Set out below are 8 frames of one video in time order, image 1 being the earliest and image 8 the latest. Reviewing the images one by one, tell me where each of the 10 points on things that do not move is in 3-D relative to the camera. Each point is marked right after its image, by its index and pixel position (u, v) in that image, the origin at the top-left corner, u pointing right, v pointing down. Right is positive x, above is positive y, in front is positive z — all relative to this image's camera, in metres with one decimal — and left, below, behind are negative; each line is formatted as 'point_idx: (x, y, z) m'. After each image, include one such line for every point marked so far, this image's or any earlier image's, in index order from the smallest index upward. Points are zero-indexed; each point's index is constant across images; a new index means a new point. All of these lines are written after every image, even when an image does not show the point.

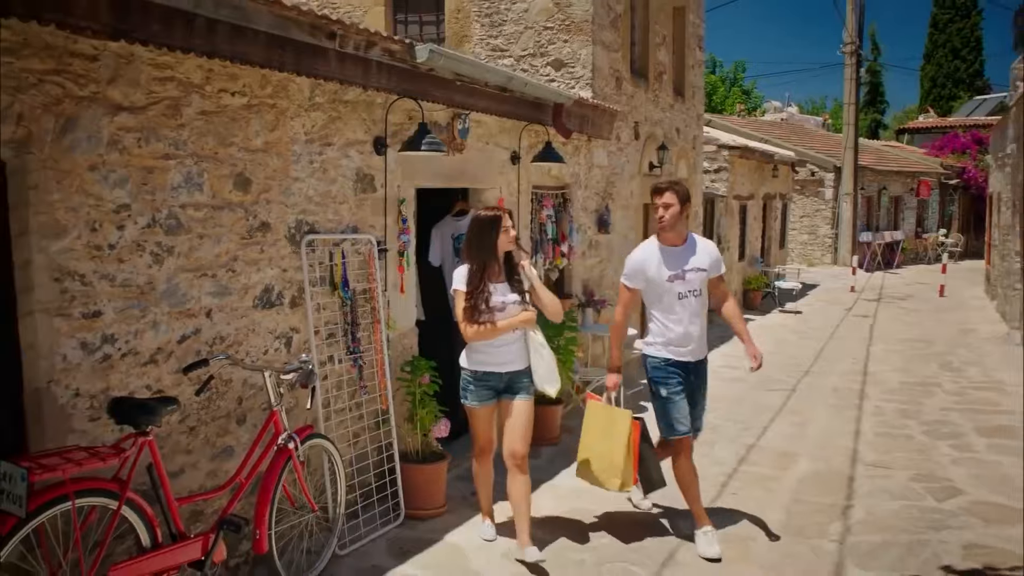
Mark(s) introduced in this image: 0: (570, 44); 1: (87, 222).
0: (+0.5, +2.1, +8.0) m
1: (-1.4, +0.2, +3.1) m
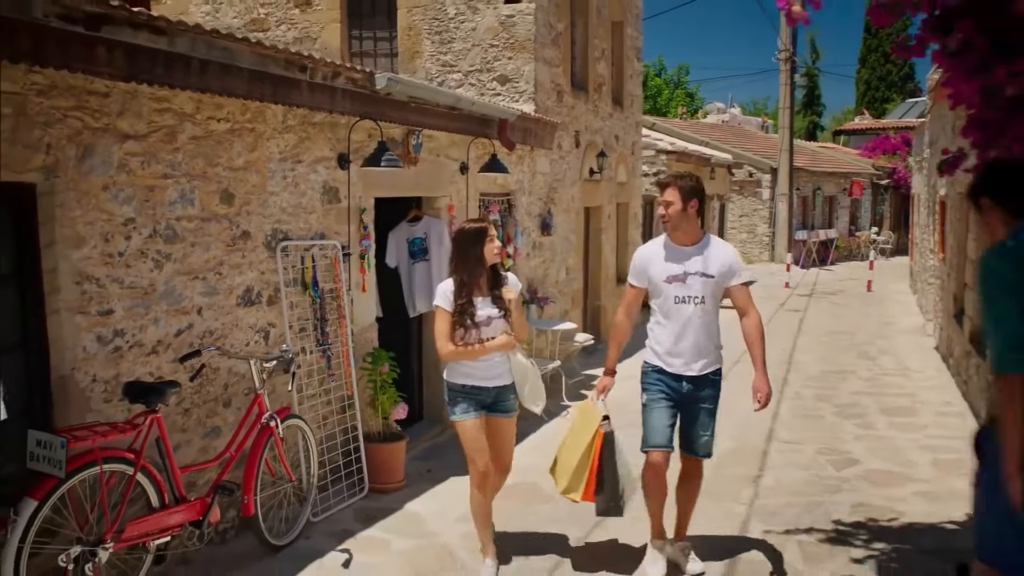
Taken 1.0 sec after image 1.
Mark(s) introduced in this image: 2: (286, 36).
0: (0.0, +2.1, +8.7) m
1: (-1.6, +0.2, +3.6) m
2: (-2.3, +2.5, +9.3) m
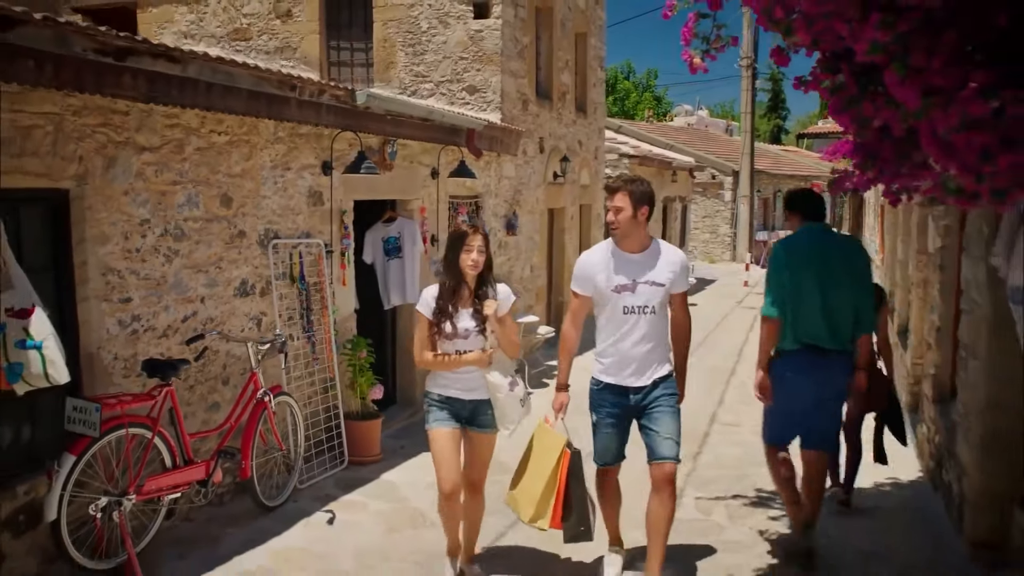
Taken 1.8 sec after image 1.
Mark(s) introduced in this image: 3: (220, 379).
0: (-0.3, +2.1, +9.3) m
1: (-1.7, +0.2, +4.2) m
2: (-2.6, +2.6, +9.9) m
3: (-1.5, -0.5, +4.9) m
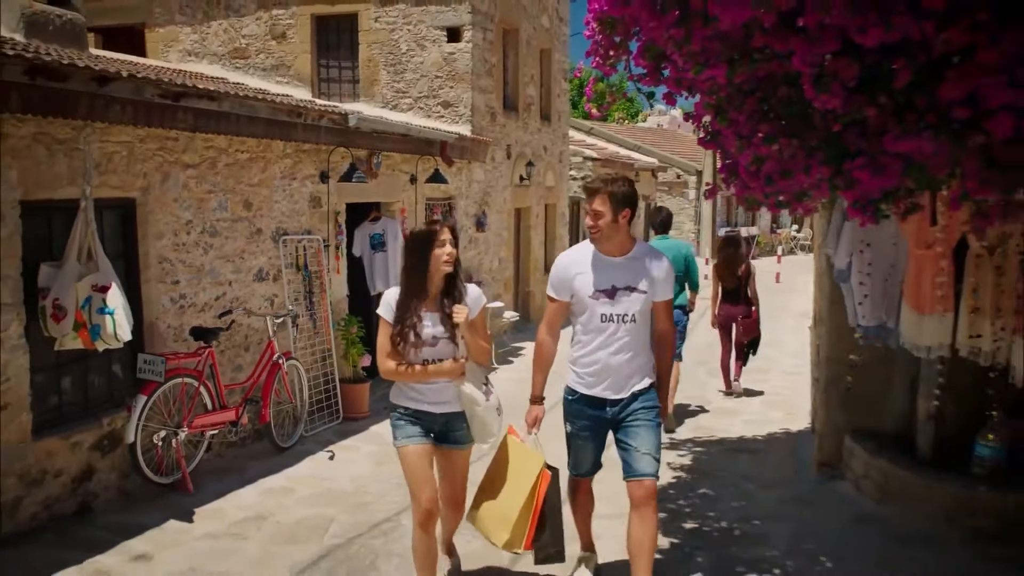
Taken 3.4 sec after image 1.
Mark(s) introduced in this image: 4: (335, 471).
0: (-0.6, +2.3, +10.6) m
1: (-2.0, +0.3, +5.5) m
2: (-3.0, +2.7, +11.1) m
3: (-1.8, -0.4, +6.2) m
4: (-1.1, -1.1, +5.9) m
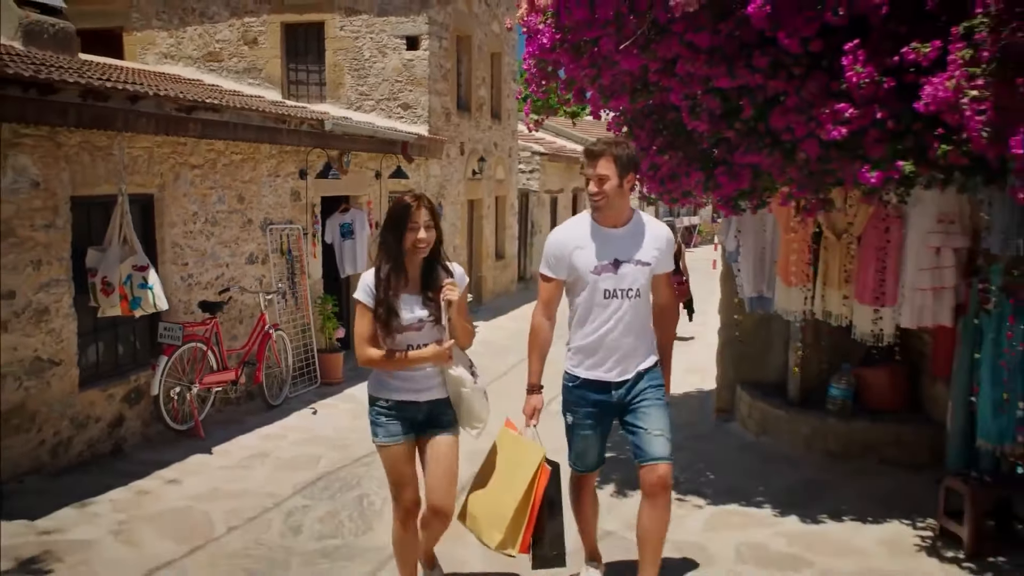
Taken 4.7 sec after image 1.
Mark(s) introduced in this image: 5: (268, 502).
0: (-1.2, +2.4, +11.7) m
1: (-2.3, +0.5, +6.6) m
2: (-3.6, +2.9, +12.1) m
3: (-2.1, -0.2, +7.3) m
4: (-1.4, -1.0, +7.0) m
5: (-1.3, -1.2, +5.1) m
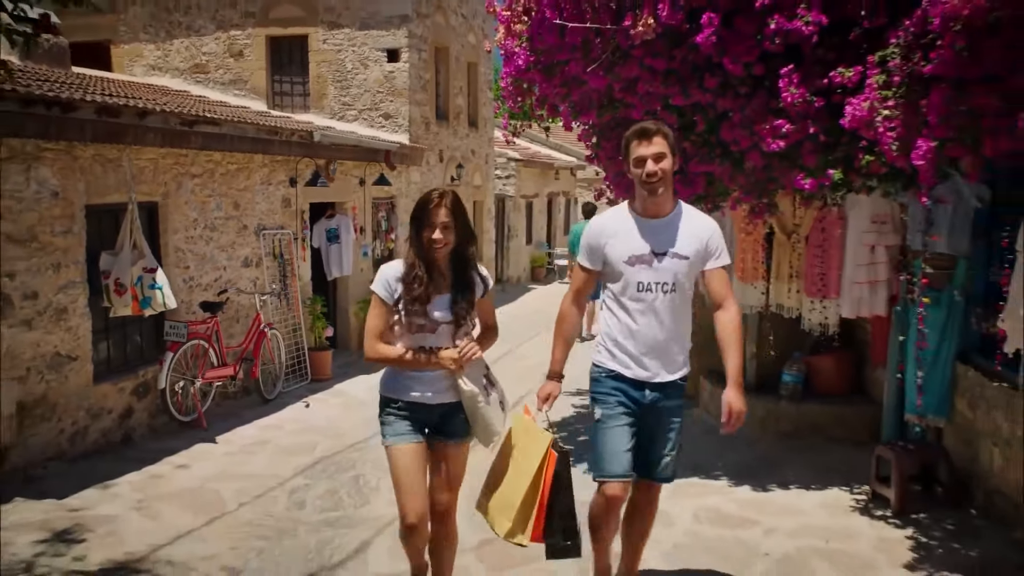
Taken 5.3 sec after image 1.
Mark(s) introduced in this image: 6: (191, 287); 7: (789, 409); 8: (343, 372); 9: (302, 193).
0: (-1.5, +2.4, +12.2) m
1: (-2.5, +0.5, +7.0) m
2: (-3.9, +2.8, +12.6) m
3: (-2.3, -0.3, +7.7) m
4: (-1.6, -1.0, +7.5) m
5: (-1.4, -1.2, +5.6) m
6: (-2.4, 0.0, +7.1) m
7: (+1.8, -0.8, +6.2) m
8: (-1.6, -0.8, +9.1) m
9: (-2.0, +0.9, +8.9) m
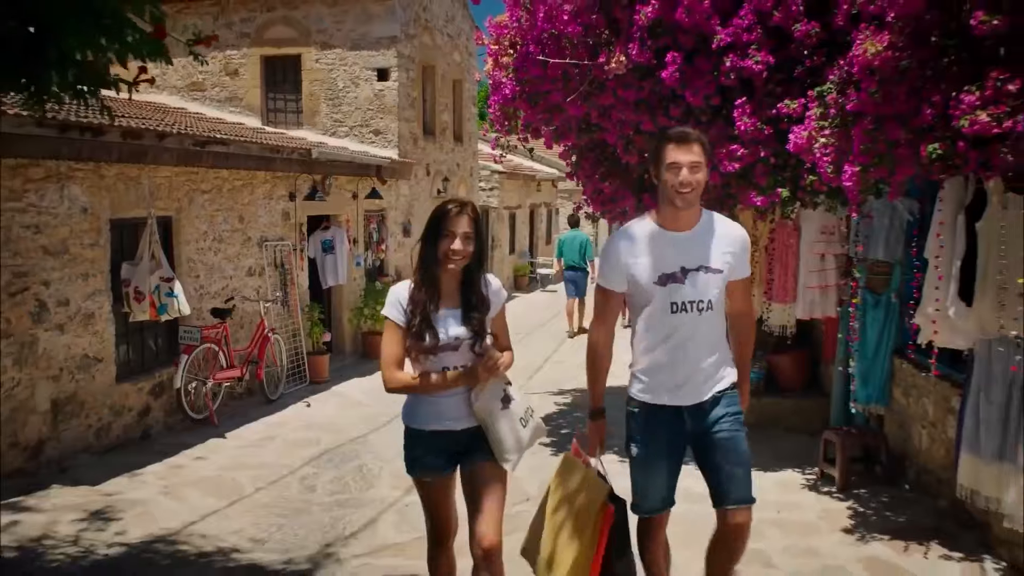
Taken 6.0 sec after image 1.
0: (-1.8, +2.3, +12.8) m
1: (-2.6, +0.4, +7.6) m
2: (-4.1, +2.7, +13.1) m
3: (-2.4, -0.3, +8.3) m
4: (-1.7, -1.1, +8.0) m
5: (-1.5, -1.2, +6.1) m
6: (-2.5, -0.1, +7.7) m
7: (+1.7, -0.8, +6.8) m
8: (-1.8, -0.9, +9.6) m
9: (-2.2, +0.8, +9.5) m
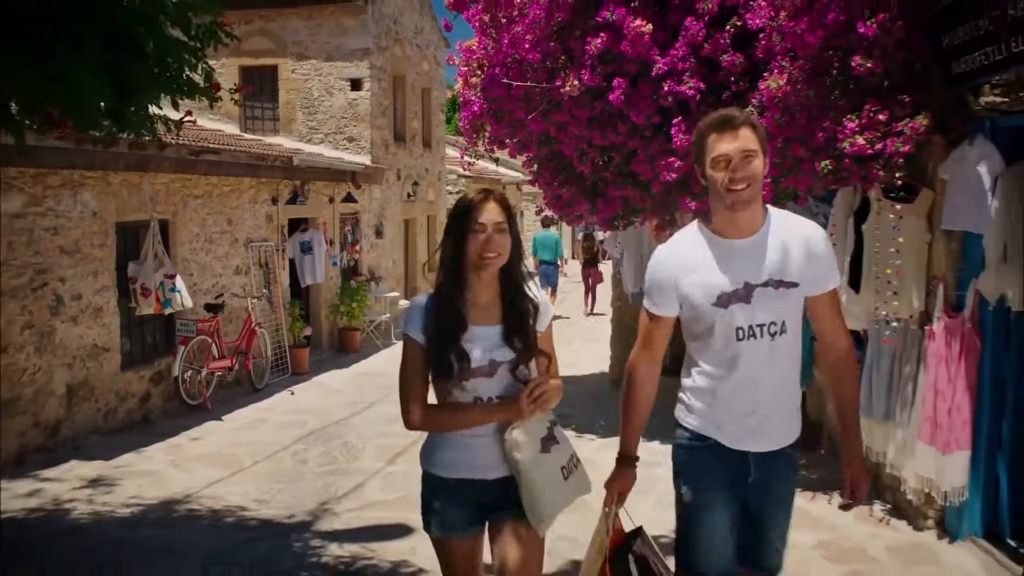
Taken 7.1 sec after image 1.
0: (-2.2, +2.3, +13.5) m
1: (-2.8, +0.4, +8.2) m
2: (-4.6, +2.7, +13.7) m
3: (-2.7, -0.3, +8.9) m
4: (-2.0, -1.0, +8.7) m
5: (-1.7, -1.2, +6.8) m
6: (-2.8, 0.0, +8.3) m
7: (+1.5, -0.8, +7.6) m
8: (-2.1, -0.9, +10.3) m
9: (-2.5, +0.8, +10.2) m
